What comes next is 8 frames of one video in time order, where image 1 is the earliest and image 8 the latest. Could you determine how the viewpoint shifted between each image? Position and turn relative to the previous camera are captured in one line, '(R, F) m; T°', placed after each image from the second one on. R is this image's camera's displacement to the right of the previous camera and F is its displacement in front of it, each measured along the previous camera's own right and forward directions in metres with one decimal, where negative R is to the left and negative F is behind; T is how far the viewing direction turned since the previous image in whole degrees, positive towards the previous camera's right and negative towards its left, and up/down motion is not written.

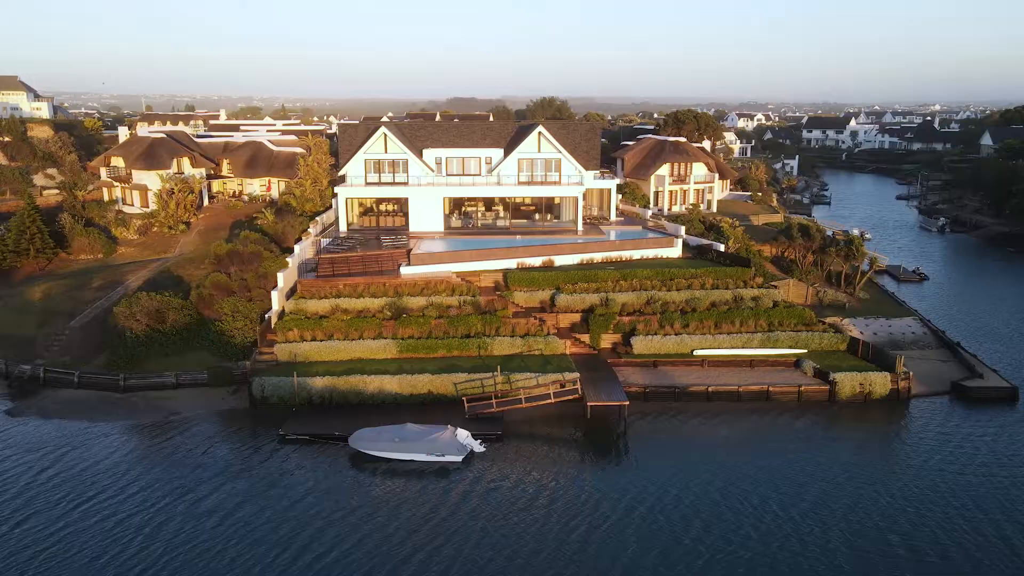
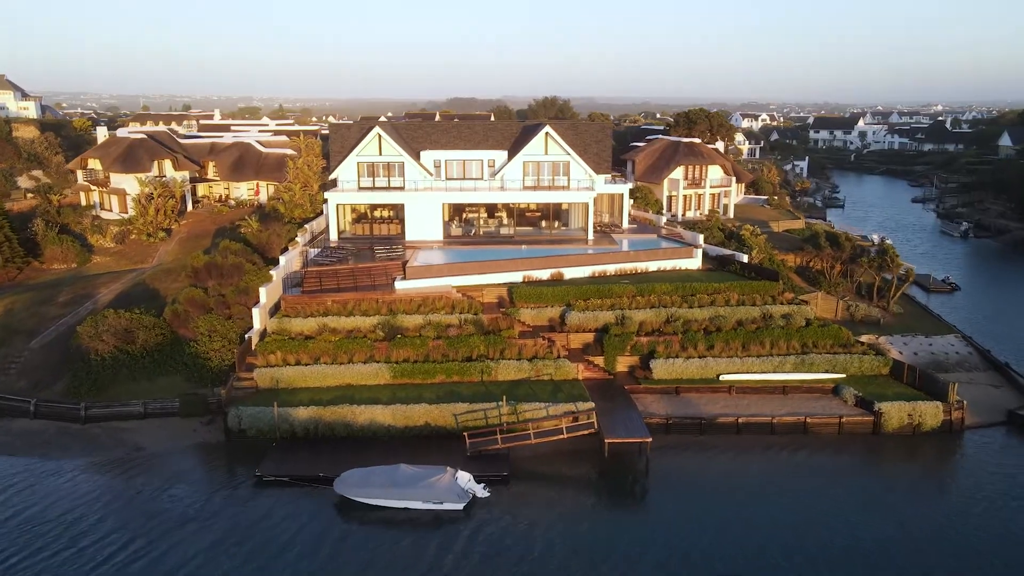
(-0.2, +3.4) m; 0°
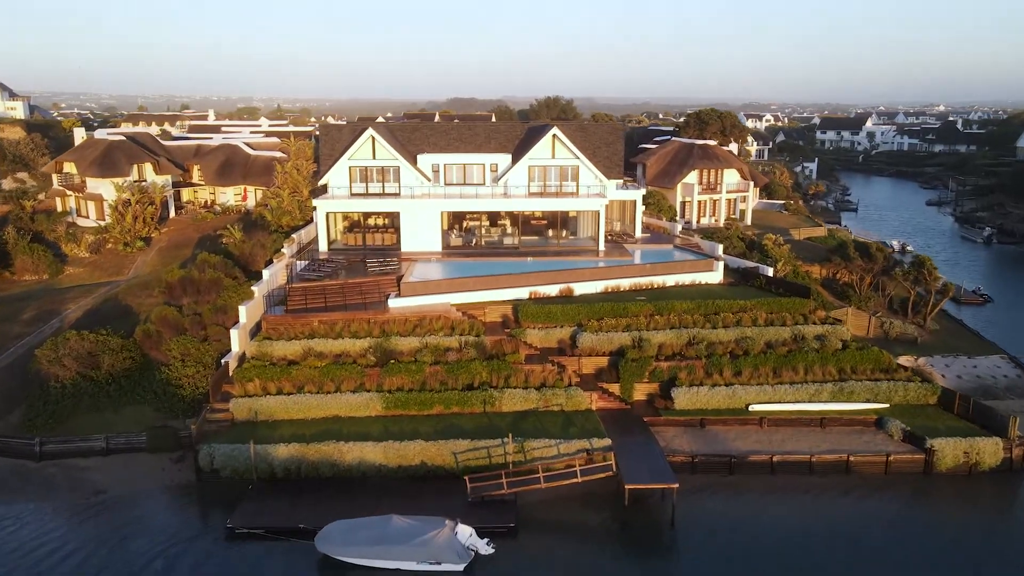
(-0.2, +3.1) m; 0°
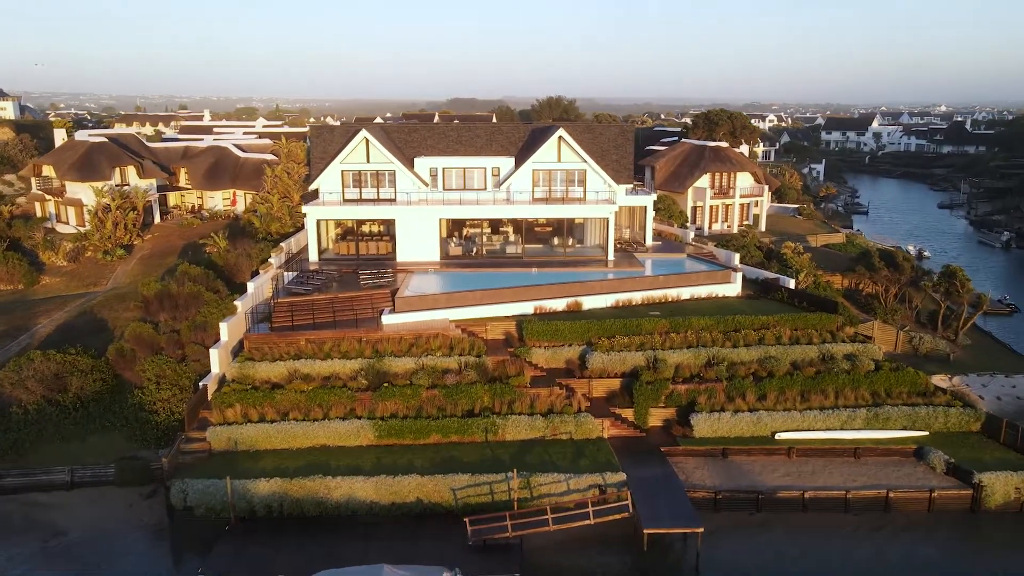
(-0.1, +2.4) m; 0°
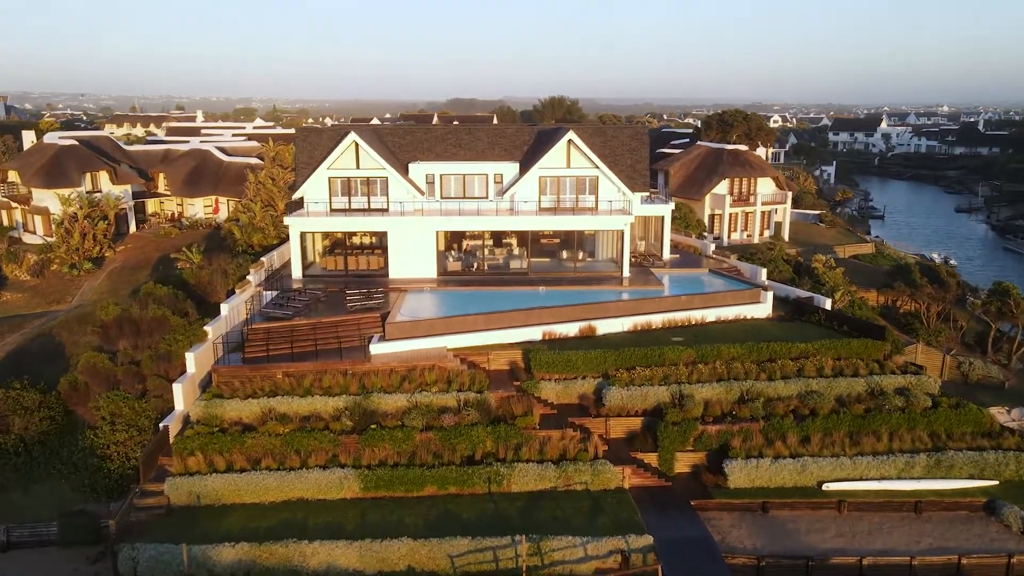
(-0.2, +3.3) m; 0°
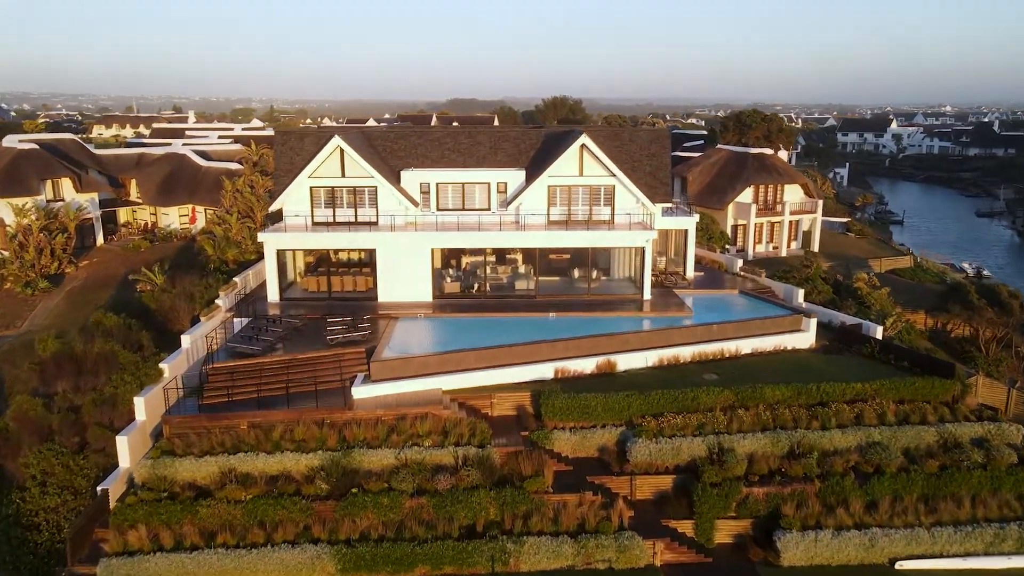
(-0.2, +3.7) m; 0°
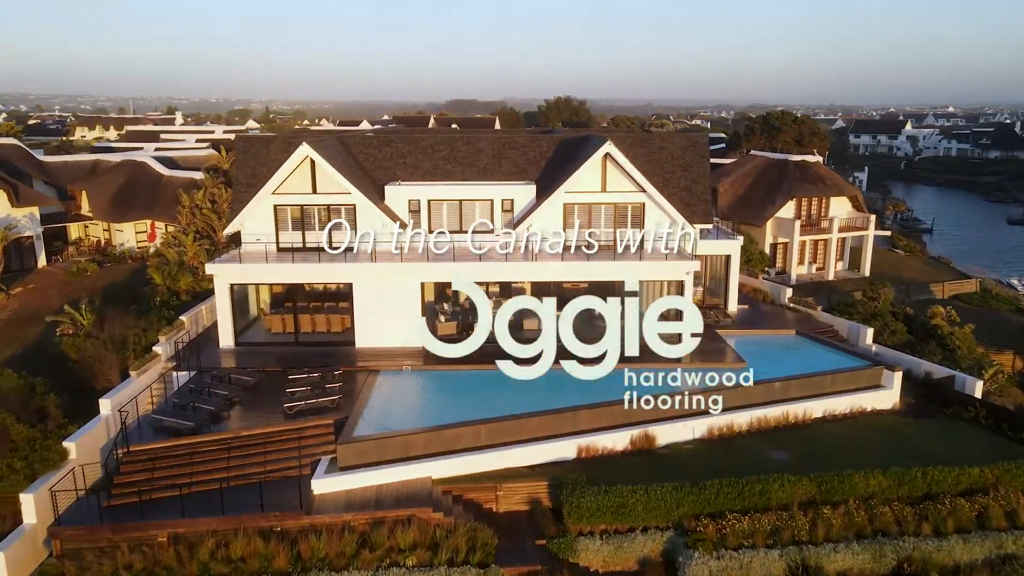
(-0.2, +5.2) m; 0°
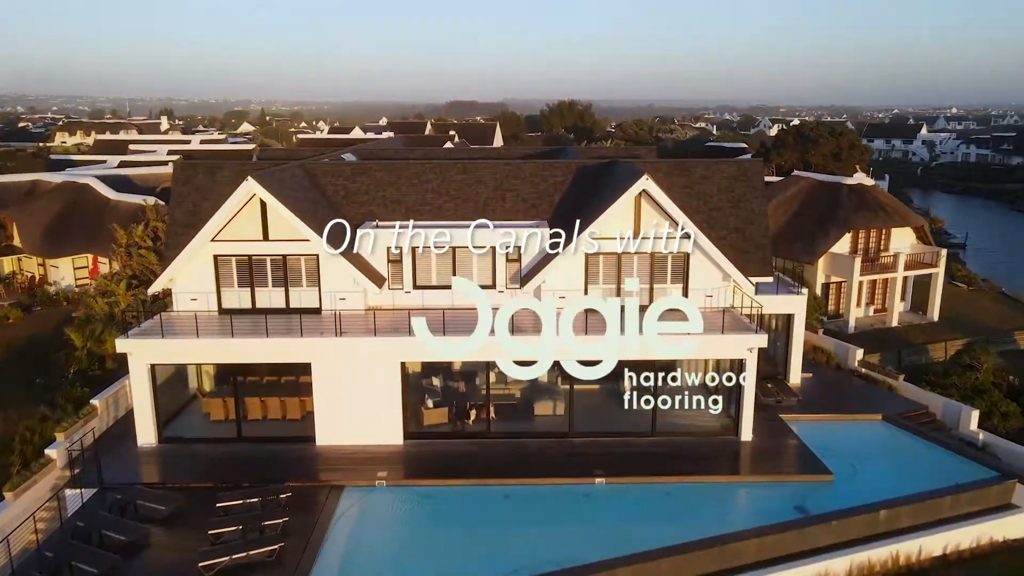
(-0.2, +5.2) m; 0°
